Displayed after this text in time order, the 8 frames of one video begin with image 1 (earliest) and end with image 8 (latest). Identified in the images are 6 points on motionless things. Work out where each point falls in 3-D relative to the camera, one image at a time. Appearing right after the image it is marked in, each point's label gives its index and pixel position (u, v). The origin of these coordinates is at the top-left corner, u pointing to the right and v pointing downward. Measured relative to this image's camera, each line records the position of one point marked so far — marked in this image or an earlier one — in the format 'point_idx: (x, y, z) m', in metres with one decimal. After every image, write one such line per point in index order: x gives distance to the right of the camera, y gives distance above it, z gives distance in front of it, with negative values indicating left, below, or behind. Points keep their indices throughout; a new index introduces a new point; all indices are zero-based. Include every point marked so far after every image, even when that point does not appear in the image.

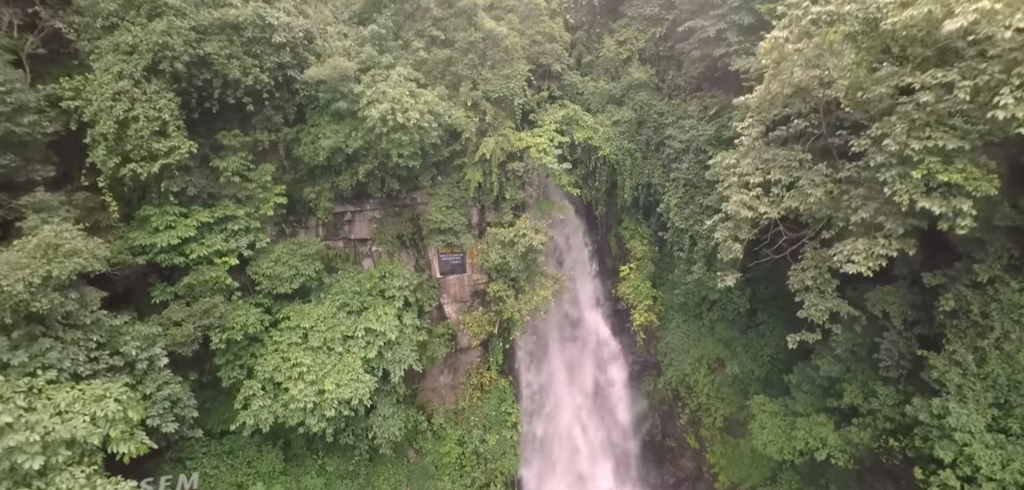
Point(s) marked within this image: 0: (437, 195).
0: (-2.3, +1.5, +16.2) m
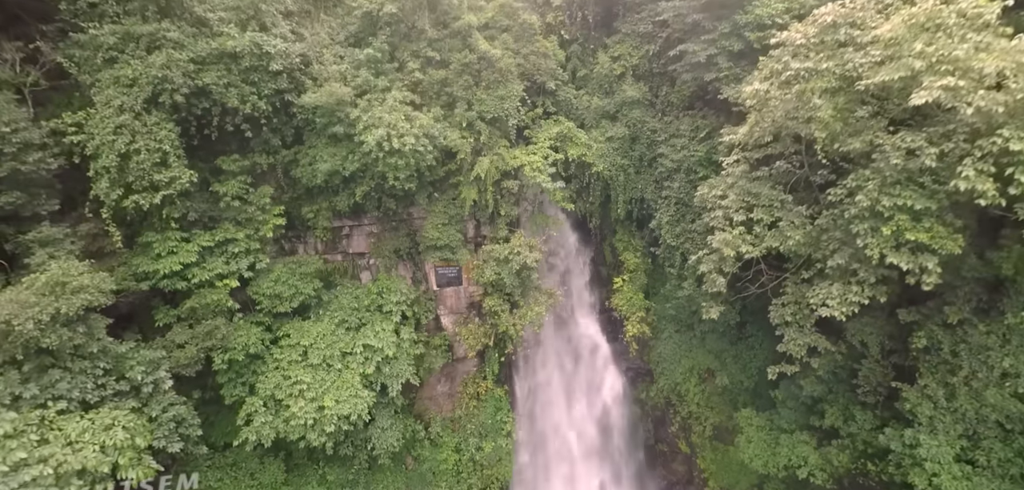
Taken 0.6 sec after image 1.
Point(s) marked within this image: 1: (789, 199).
0: (-2.4, +1.0, +16.5) m
1: (+5.0, +0.8, +9.6) m
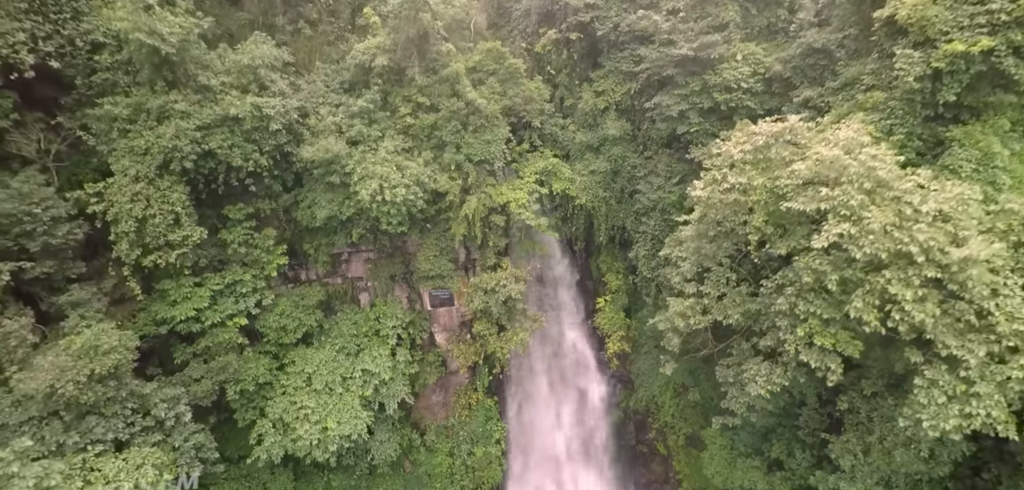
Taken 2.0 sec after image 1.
0: (-2.9, 0.0, +17.7) m
1: (+4.5, -0.6, +10.8) m
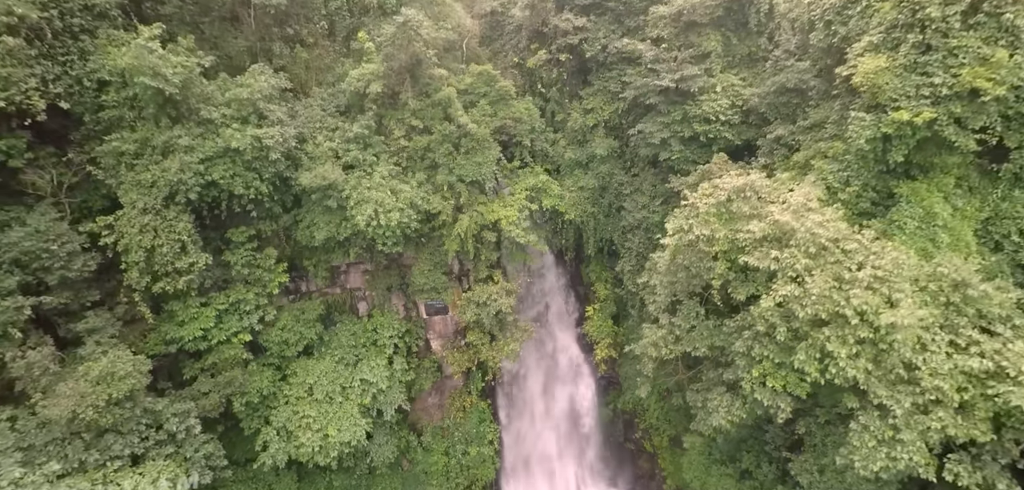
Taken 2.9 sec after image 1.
0: (-3.2, -0.5, +18.5) m
1: (+4.1, -1.4, +11.6) m
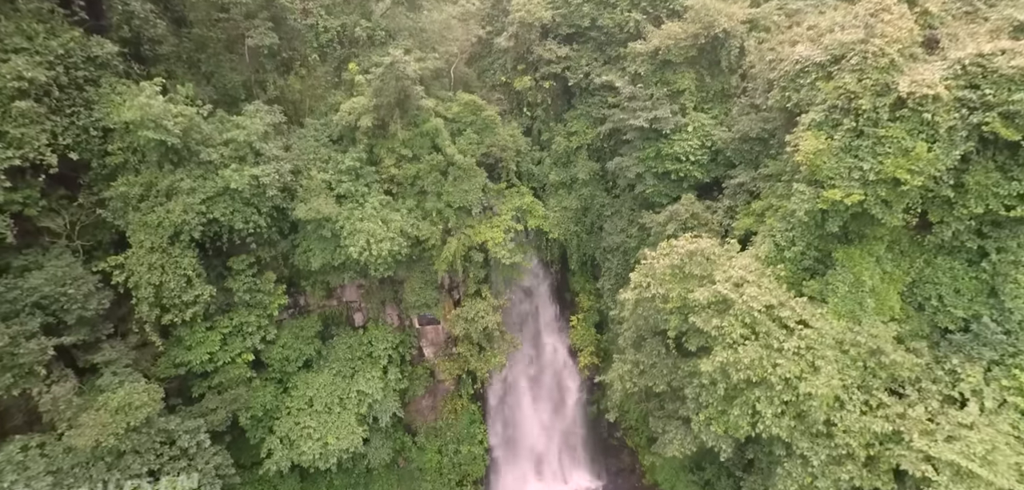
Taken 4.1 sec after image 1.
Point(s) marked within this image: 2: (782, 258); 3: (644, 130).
0: (-3.7, -1.2, +19.6) m
1: (+3.6, -2.5, +12.7) m
2: (+6.0, -0.3, +11.8) m
3: (+4.0, +3.5, +16.1) m
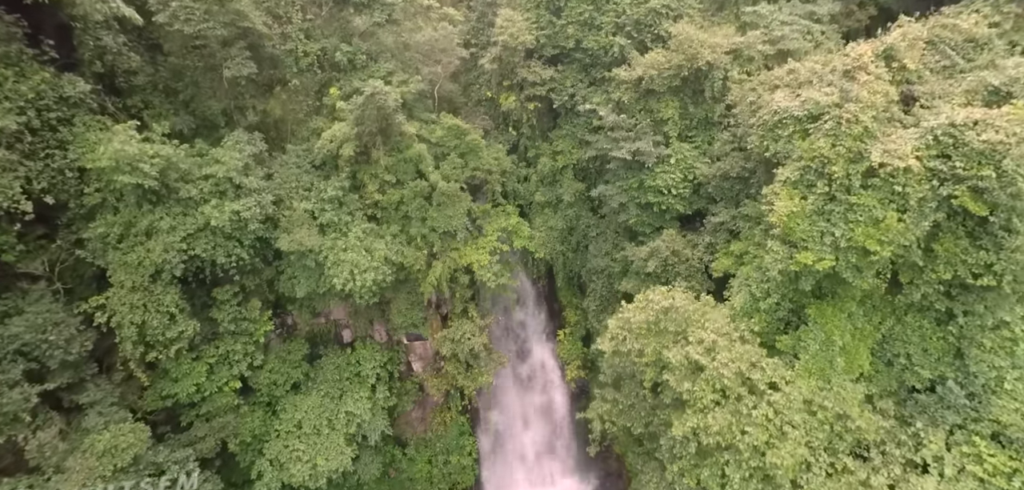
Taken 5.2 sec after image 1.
0: (-4.2, -2.0, +19.7) m
1: (+3.1, -3.5, +12.9) m
2: (+5.5, -1.4, +11.9) m
3: (+3.5, +2.6, +16.0) m
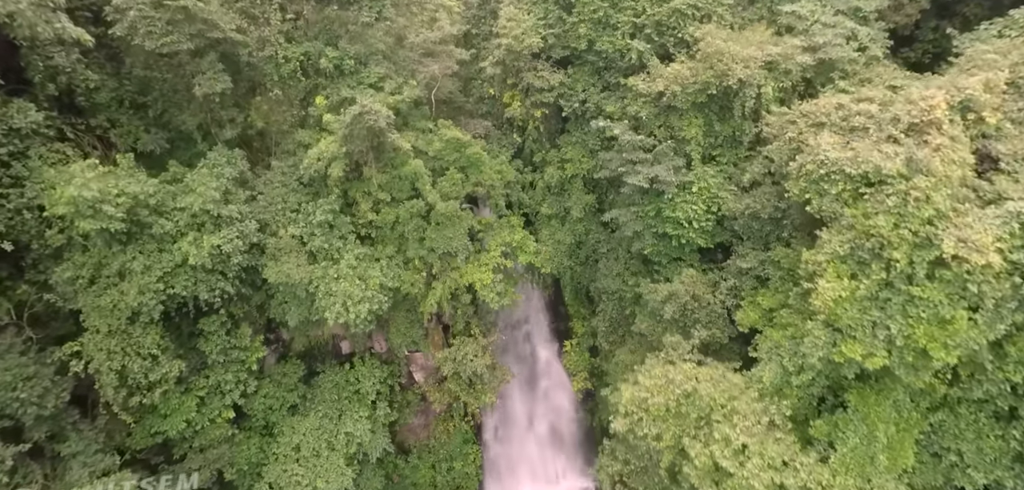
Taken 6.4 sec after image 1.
0: (-4.1, -2.6, +18.7) m
1: (+3.2, -4.7, +12.0) m
2: (+5.6, -2.7, +10.8) m
3: (+3.6, +1.6, +14.5) m
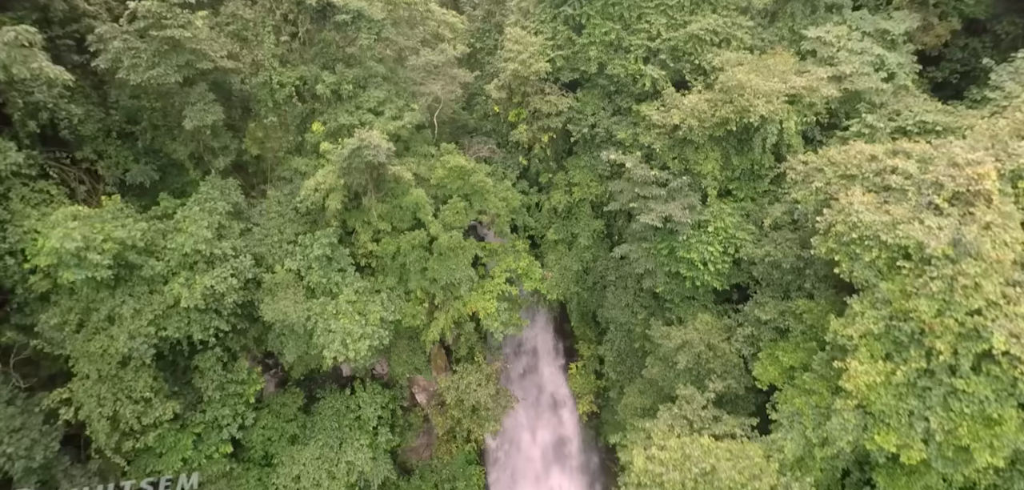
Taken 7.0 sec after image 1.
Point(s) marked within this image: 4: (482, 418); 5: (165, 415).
0: (-3.9, -3.4, +18.1) m
1: (+3.3, -5.8, +11.5) m
2: (+5.7, -3.9, +10.2) m
3: (+3.8, +0.6, +13.8) m
4: (-1.1, -6.3, +19.2) m
5: (-9.1, -4.5, +13.8) m
